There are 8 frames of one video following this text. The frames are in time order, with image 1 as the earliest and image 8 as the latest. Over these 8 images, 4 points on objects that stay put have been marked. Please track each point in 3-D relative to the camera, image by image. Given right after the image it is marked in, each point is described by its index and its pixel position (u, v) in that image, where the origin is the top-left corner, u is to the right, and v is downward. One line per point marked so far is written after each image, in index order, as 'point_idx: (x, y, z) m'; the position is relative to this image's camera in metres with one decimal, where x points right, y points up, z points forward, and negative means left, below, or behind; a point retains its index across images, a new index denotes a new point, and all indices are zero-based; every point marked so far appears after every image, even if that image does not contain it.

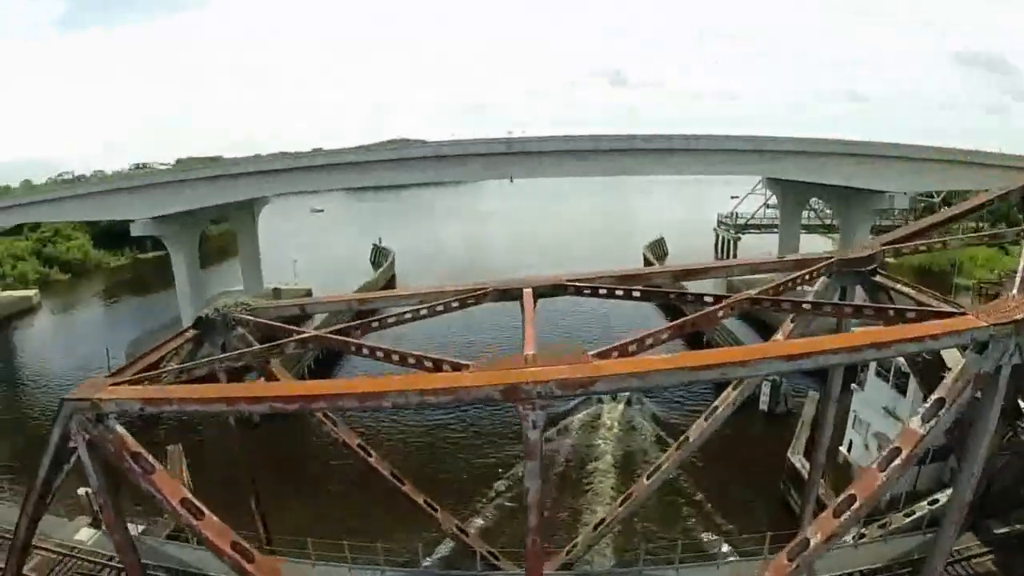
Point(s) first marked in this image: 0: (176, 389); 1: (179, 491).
0: (-3.2, -1.0, +6.0) m
1: (-3.4, -2.1, +6.5) m
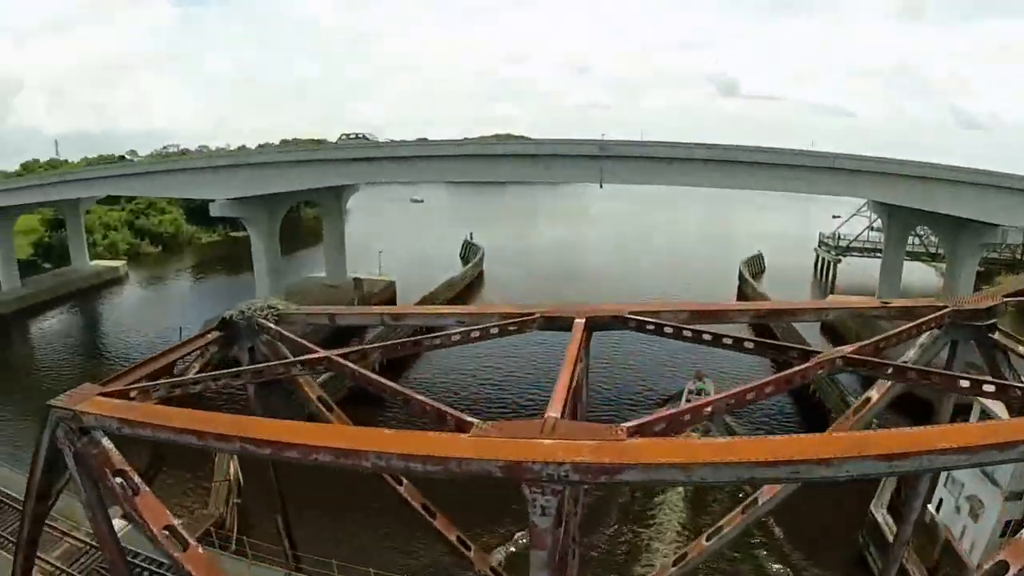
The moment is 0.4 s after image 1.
0: (-3.0, -1.1, +5.3) m
1: (-3.3, -2.2, +5.9) m
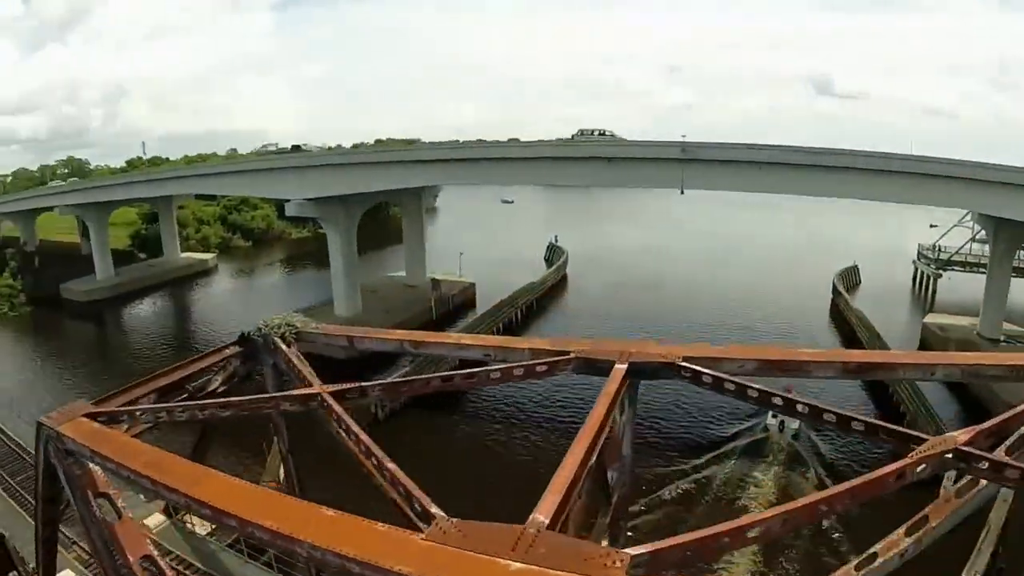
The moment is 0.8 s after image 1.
0: (-3.0, -1.2, +4.9) m
1: (-3.2, -2.3, +5.4) m
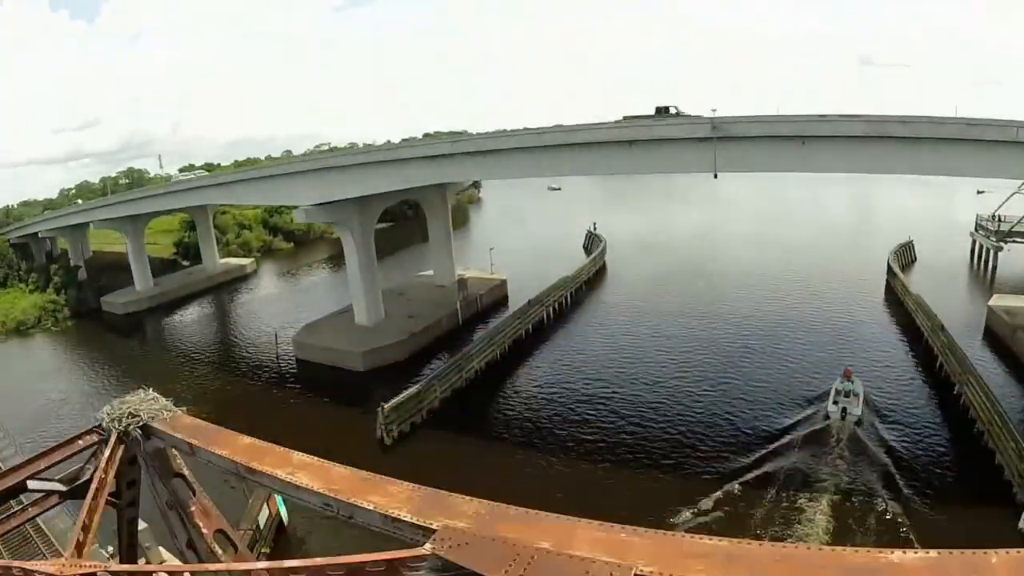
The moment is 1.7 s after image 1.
0: (-3.8, -1.9, +3.5) m
1: (-3.9, -3.0, +4.1) m
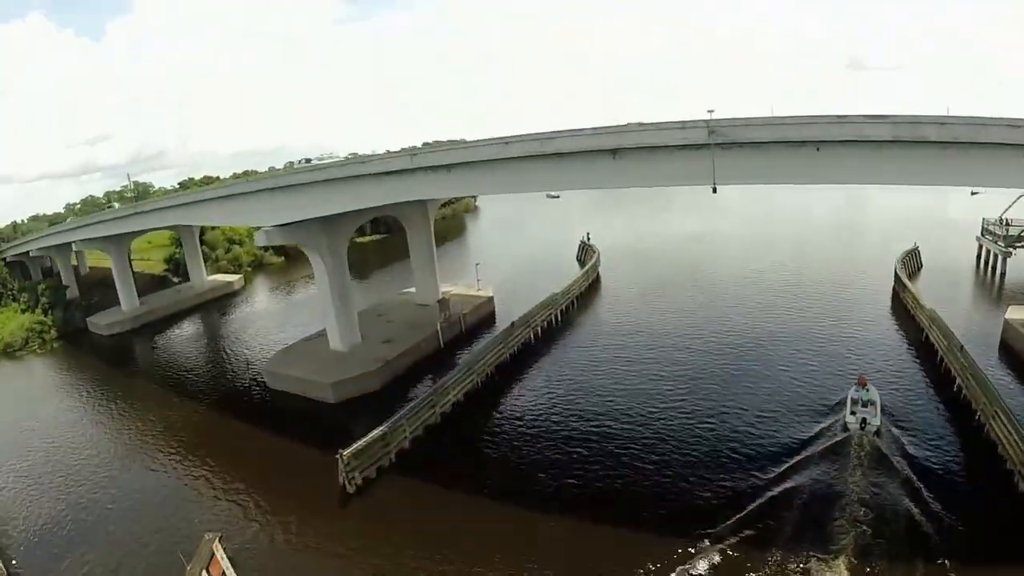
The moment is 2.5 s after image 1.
0: (-4.7, -2.6, +1.4) m
1: (-4.8, -3.7, +2.0) m
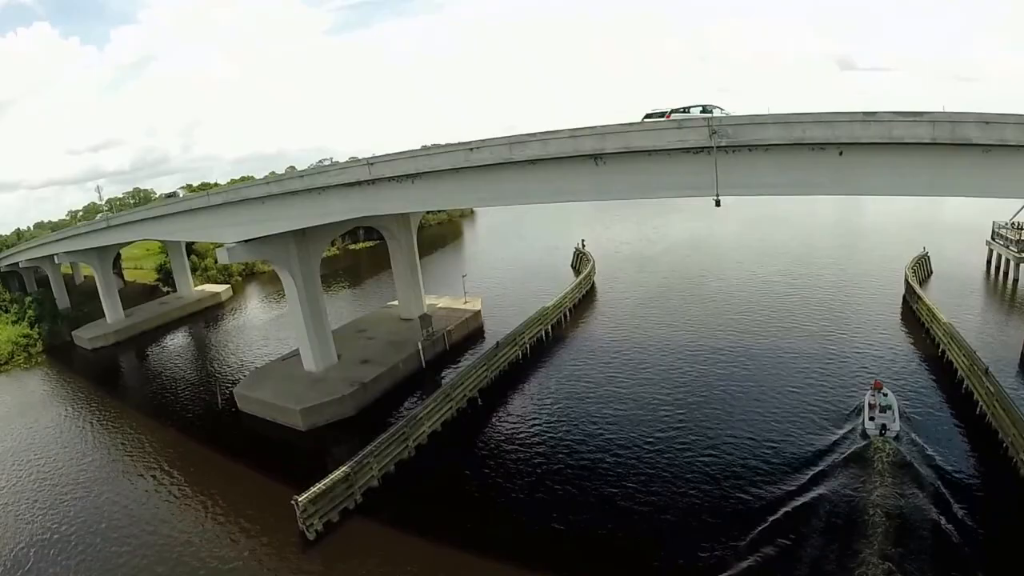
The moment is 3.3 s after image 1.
0: (-5.4, -3.2, -0.7) m
1: (-5.5, -4.3, -0.1) m
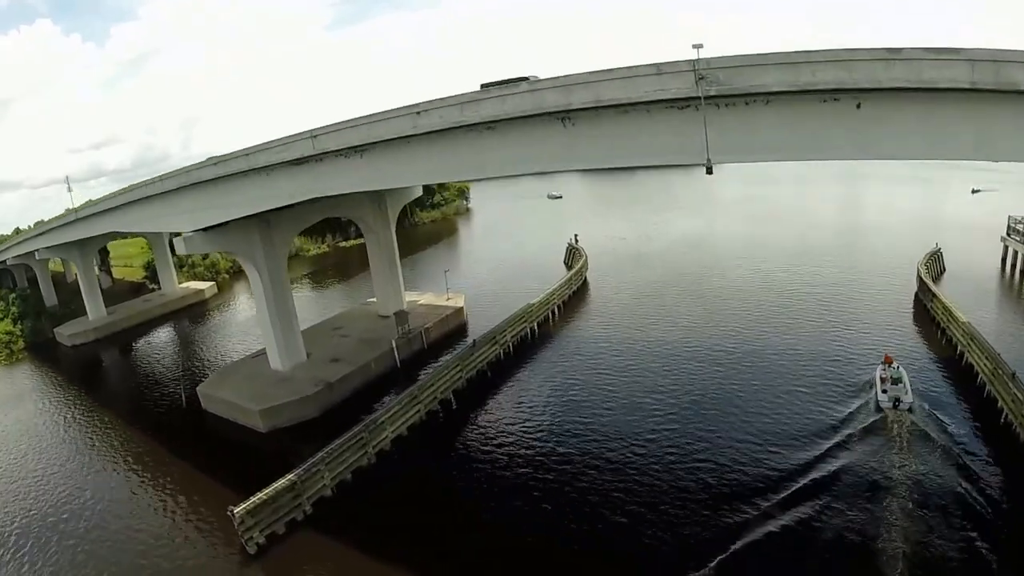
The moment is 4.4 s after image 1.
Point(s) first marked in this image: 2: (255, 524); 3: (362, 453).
0: (-6.2, -2.9, -2.6) m
1: (-6.3, -4.0, -2.0) m
2: (-6.6, -6.2, +16.5) m
3: (-4.6, -5.3, +20.0) m
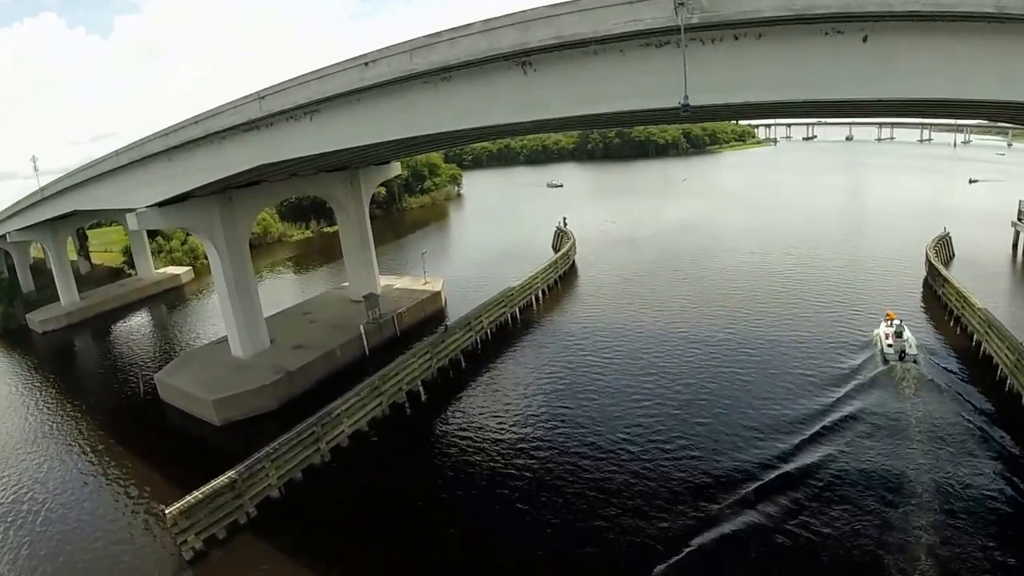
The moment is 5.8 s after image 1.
0: (-6.8, -2.7, -4.1) m
1: (-6.9, -3.8, -3.6) m
2: (-7.4, -5.7, +15.0) m
3: (-5.5, -4.7, +18.5) m
